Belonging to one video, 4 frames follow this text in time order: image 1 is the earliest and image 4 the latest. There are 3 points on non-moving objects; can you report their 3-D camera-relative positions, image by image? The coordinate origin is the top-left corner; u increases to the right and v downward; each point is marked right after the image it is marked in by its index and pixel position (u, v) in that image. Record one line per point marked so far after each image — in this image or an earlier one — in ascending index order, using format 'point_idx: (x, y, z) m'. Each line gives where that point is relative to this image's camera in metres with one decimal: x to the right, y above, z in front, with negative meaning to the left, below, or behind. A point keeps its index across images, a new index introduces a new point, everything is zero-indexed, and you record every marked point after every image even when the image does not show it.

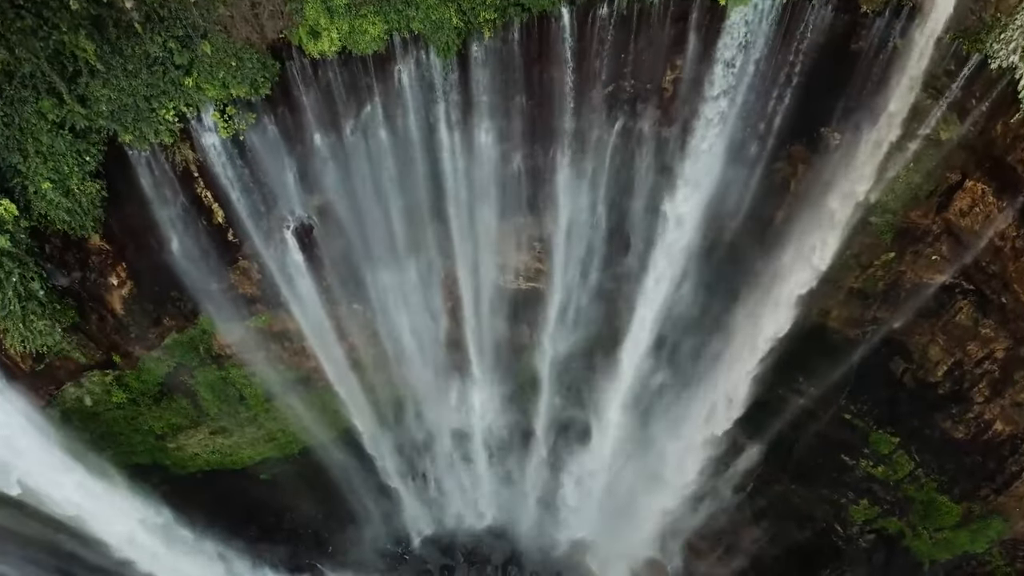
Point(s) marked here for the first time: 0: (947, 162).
0: (+5.5, +1.6, +8.9) m
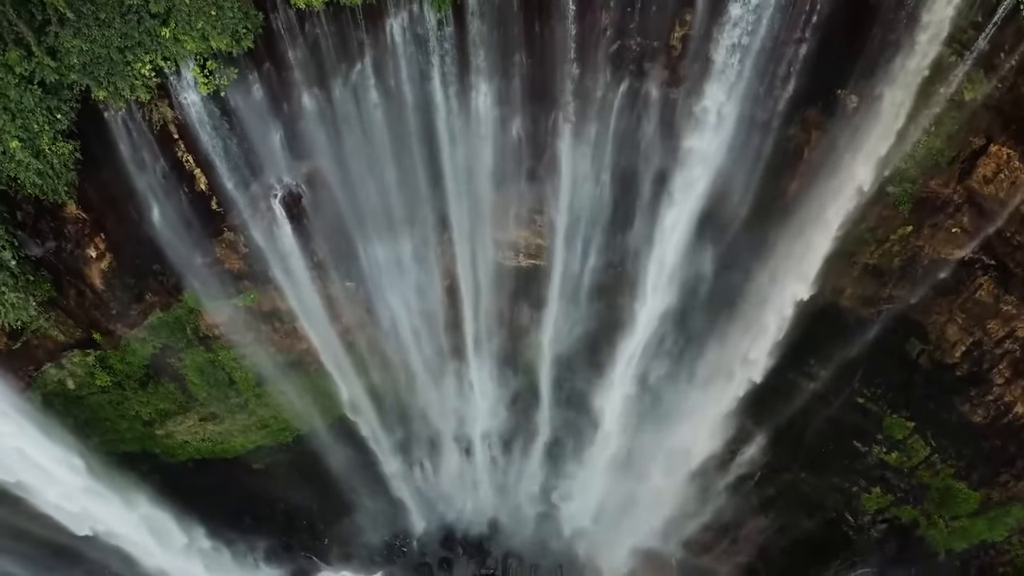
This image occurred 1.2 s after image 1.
0: (+5.5, +2.0, +8.4) m
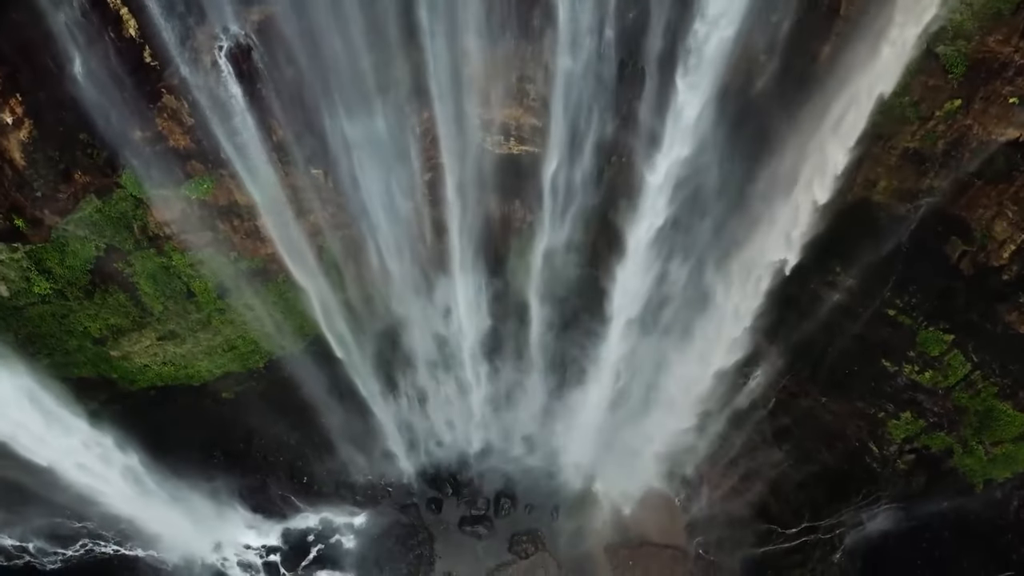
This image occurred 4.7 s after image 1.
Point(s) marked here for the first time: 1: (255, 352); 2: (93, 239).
0: (+5.4, +3.3, +7.1) m
1: (-4.2, -1.0, +11.3) m
2: (-5.5, +0.6, +9.1) m
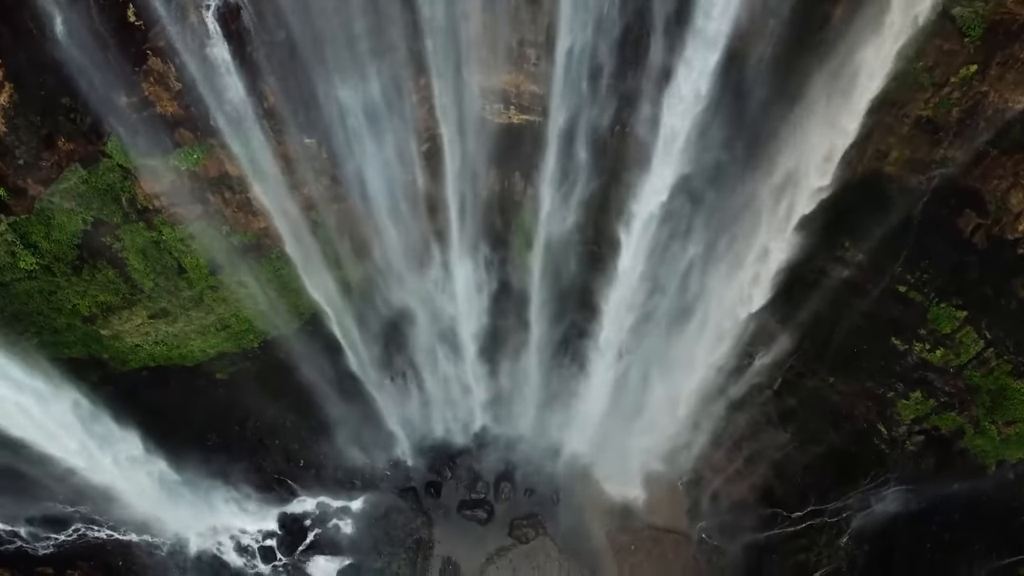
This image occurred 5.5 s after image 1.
0: (+5.4, +3.7, +6.8) m
1: (-4.2, -0.7, +11.1) m
2: (-5.5, +1.0, +8.9) m
